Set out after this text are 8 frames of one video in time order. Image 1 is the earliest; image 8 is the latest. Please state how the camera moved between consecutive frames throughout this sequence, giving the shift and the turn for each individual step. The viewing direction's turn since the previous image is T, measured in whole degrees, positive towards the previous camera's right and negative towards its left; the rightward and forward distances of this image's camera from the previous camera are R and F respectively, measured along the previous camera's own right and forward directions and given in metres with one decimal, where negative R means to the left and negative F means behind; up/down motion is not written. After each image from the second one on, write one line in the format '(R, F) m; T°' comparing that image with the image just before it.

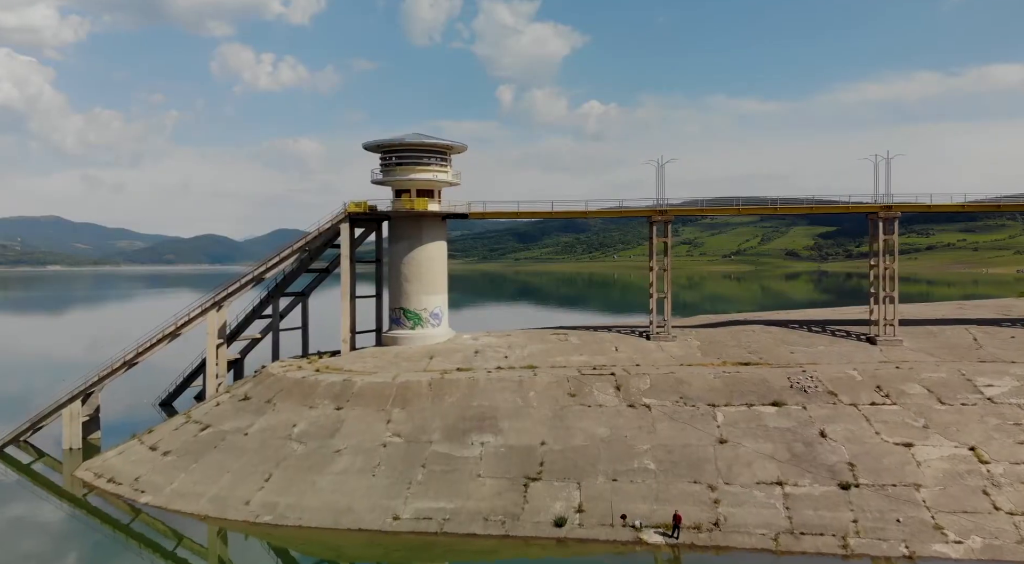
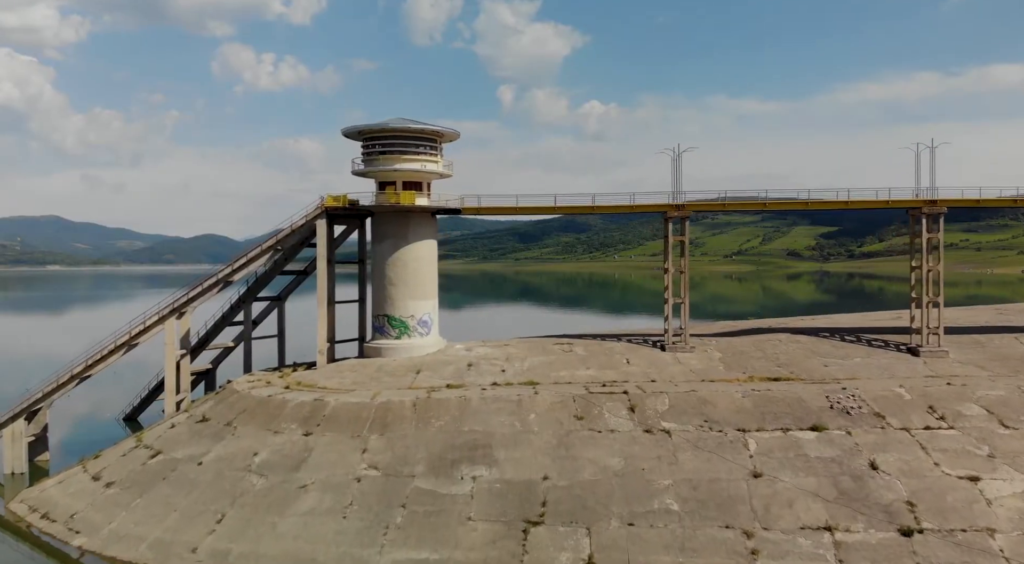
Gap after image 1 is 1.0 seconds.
(+0.1, +4.3) m; 0°
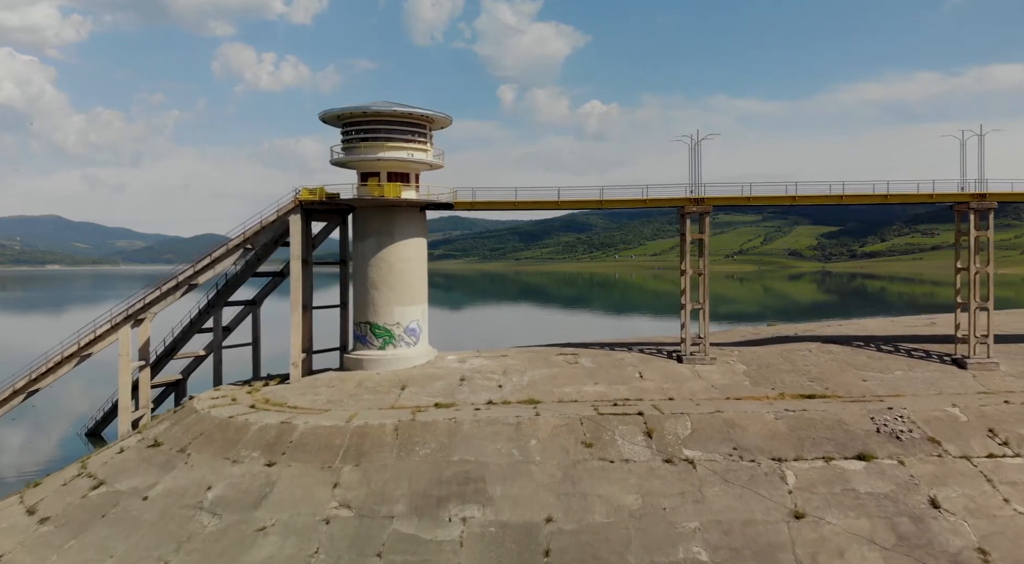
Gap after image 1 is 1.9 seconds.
(+0.1, +3.8) m; 0°
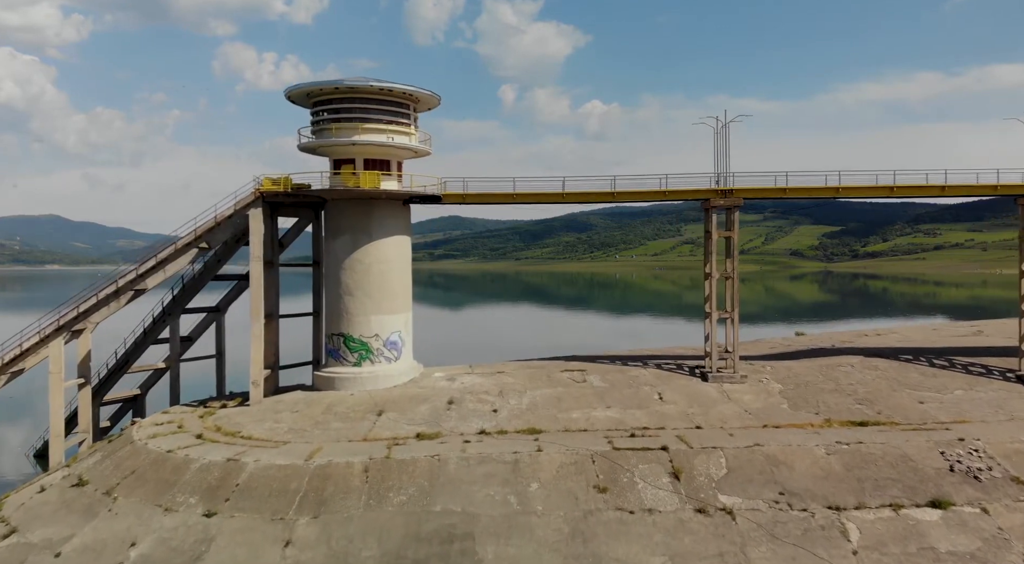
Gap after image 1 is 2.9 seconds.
(+0.1, +4.3) m; 0°
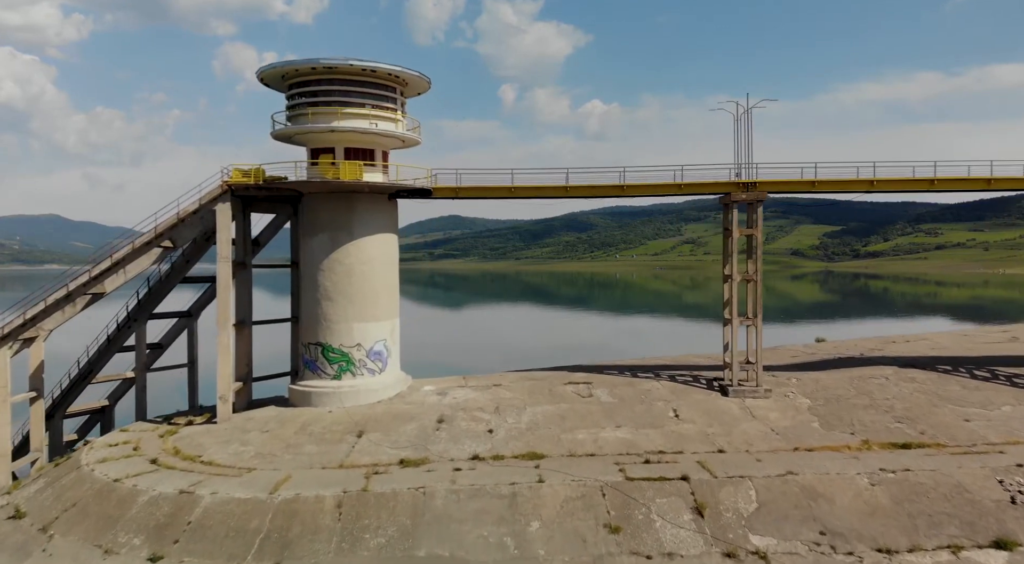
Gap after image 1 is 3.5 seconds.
(+0.1, +2.7) m; 0°
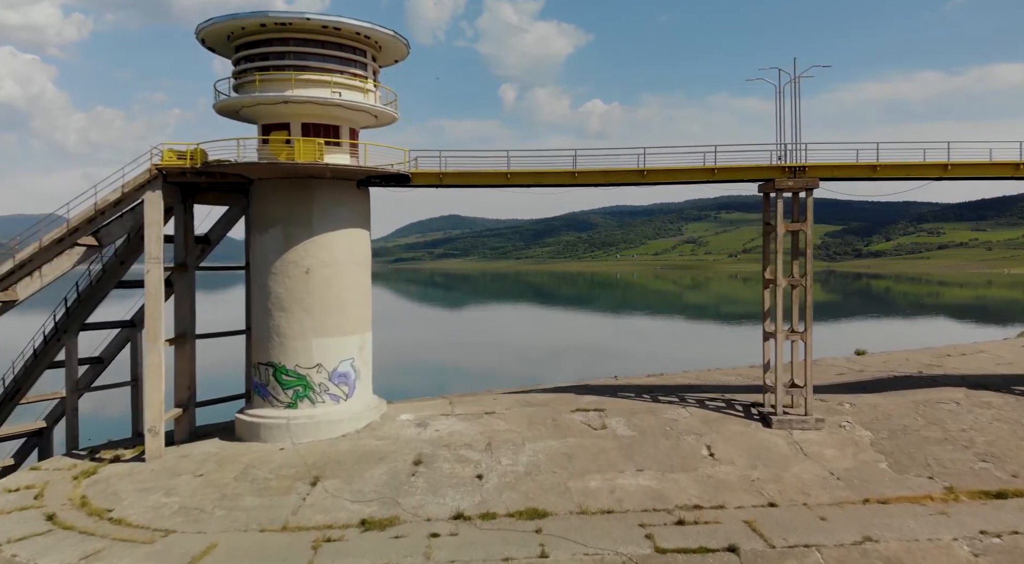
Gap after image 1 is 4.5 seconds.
(+0.1, +4.3) m; 0°
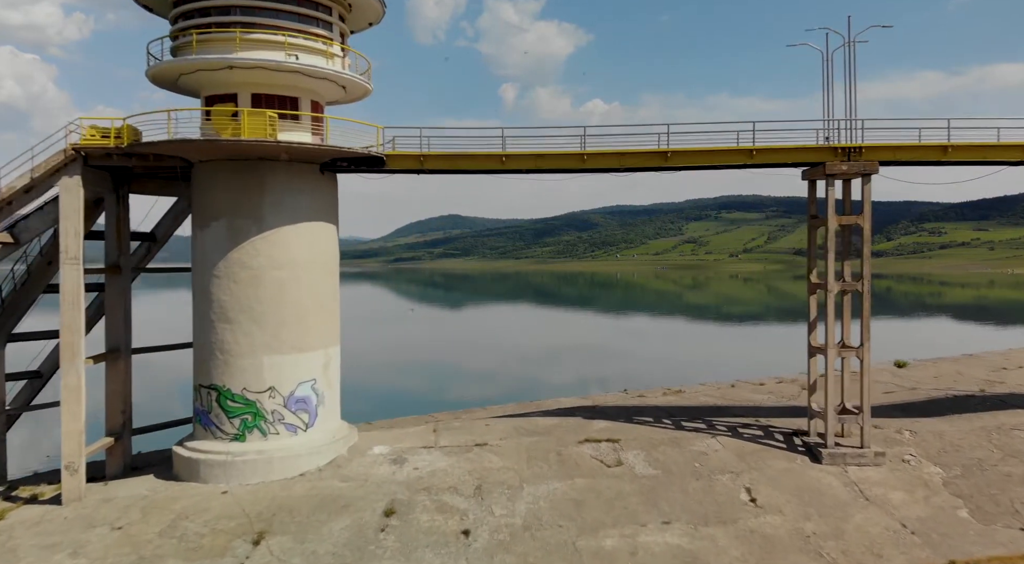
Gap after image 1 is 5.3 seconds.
(+0.1, +3.3) m; 0°
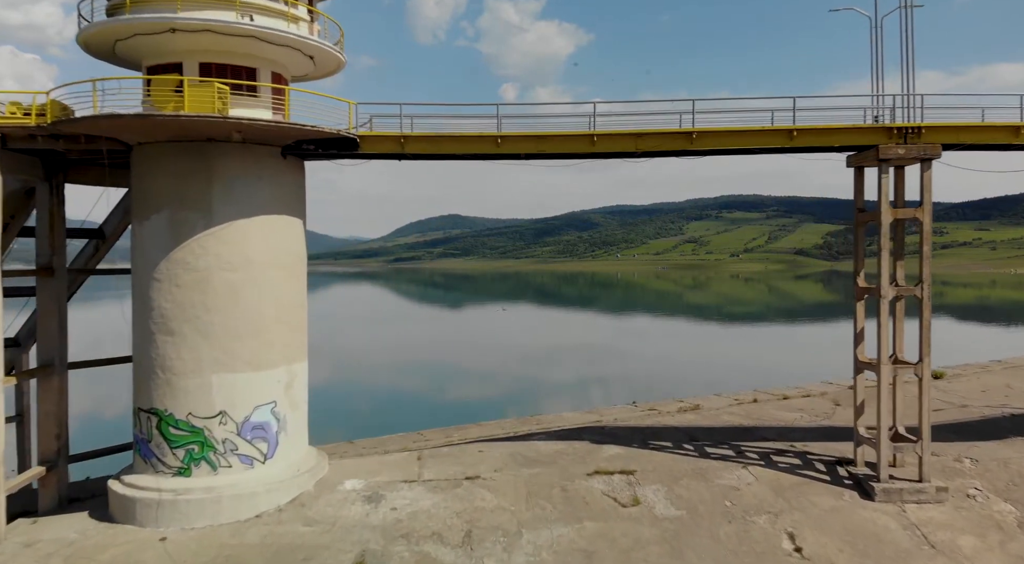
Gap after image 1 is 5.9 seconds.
(+0.1, +2.4) m; 0°
